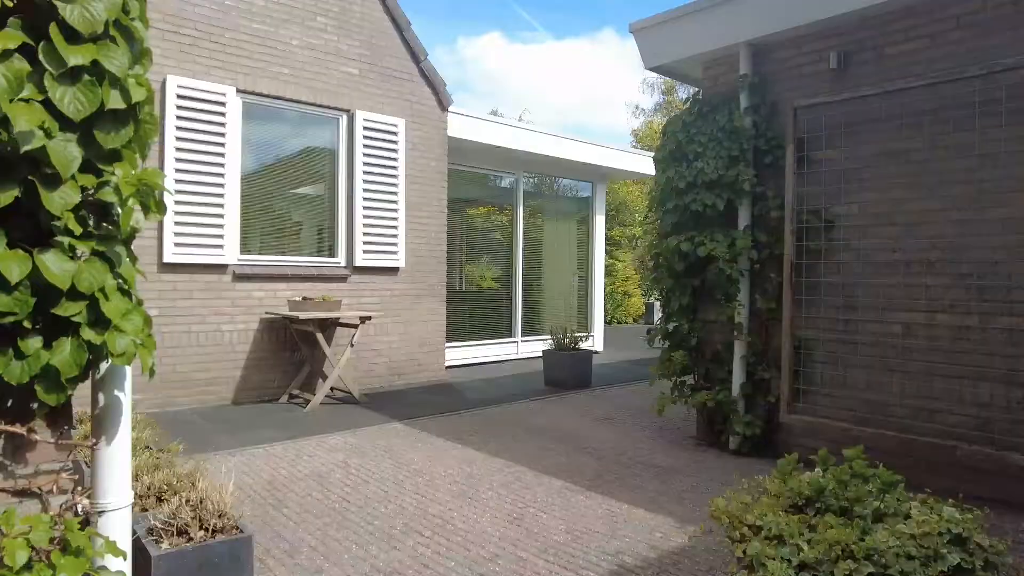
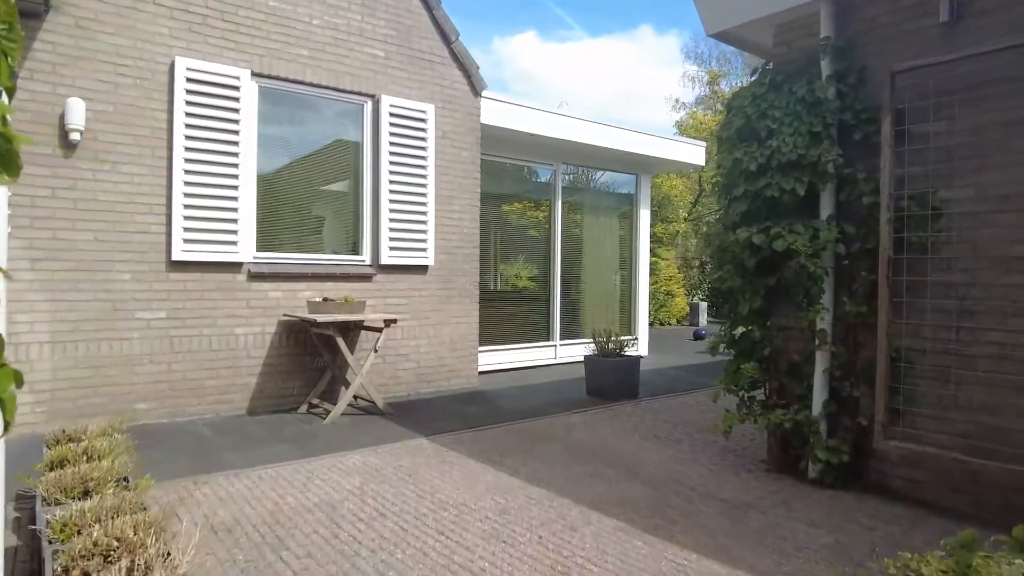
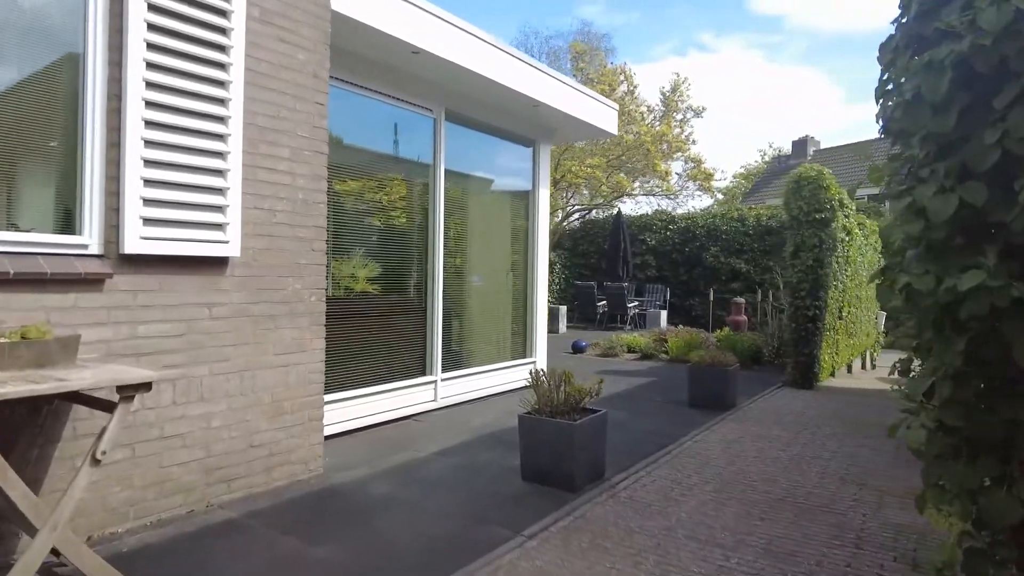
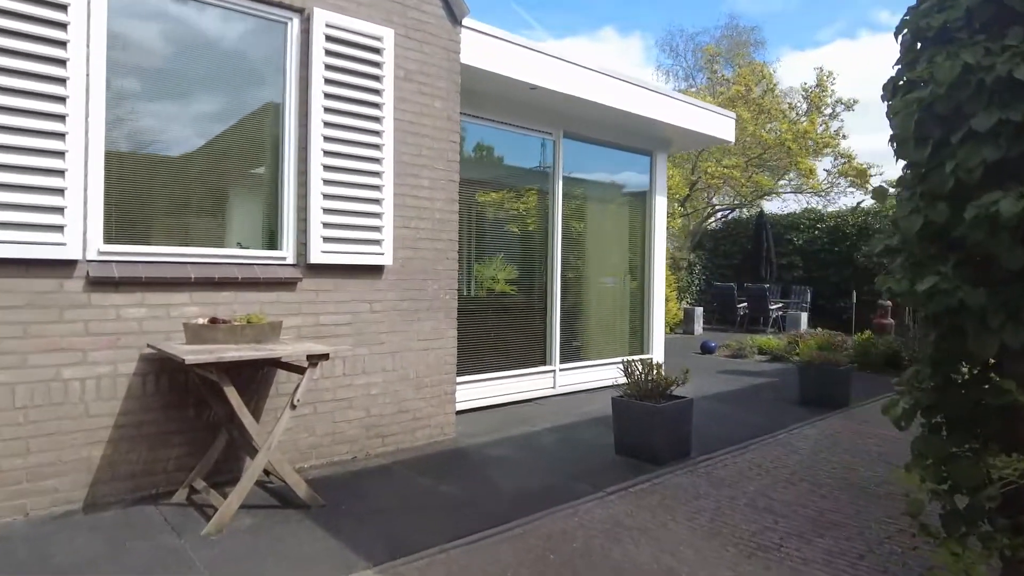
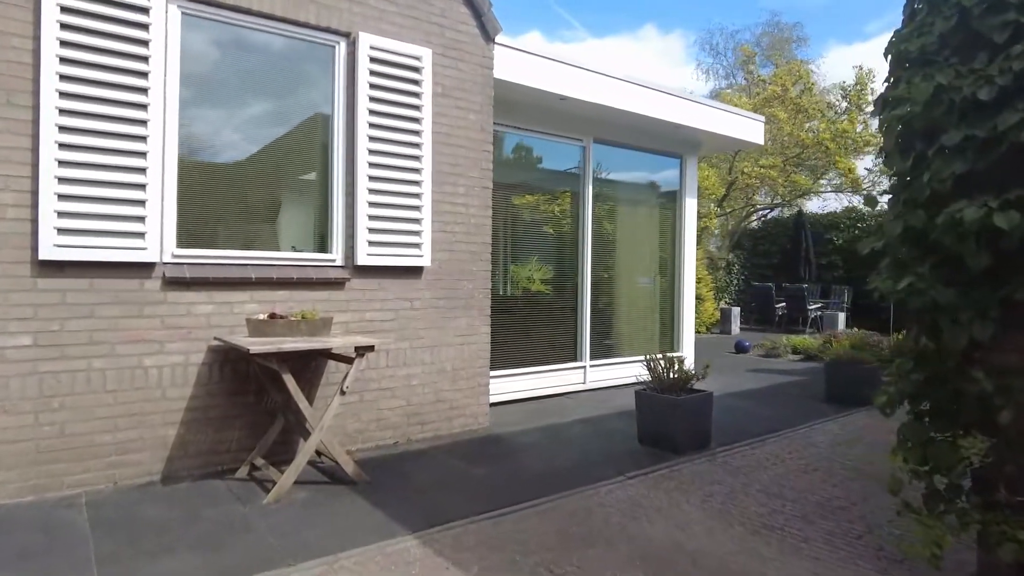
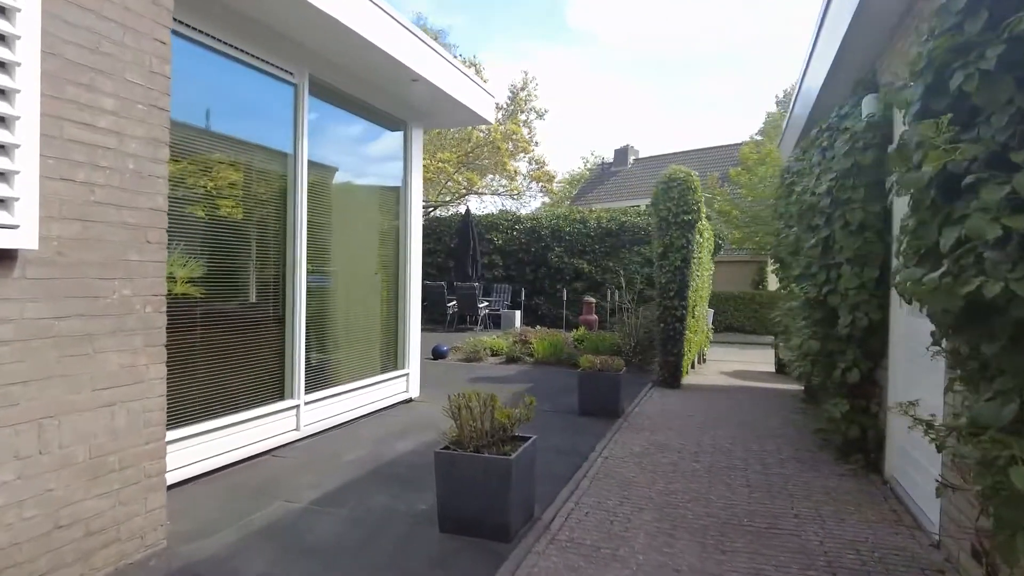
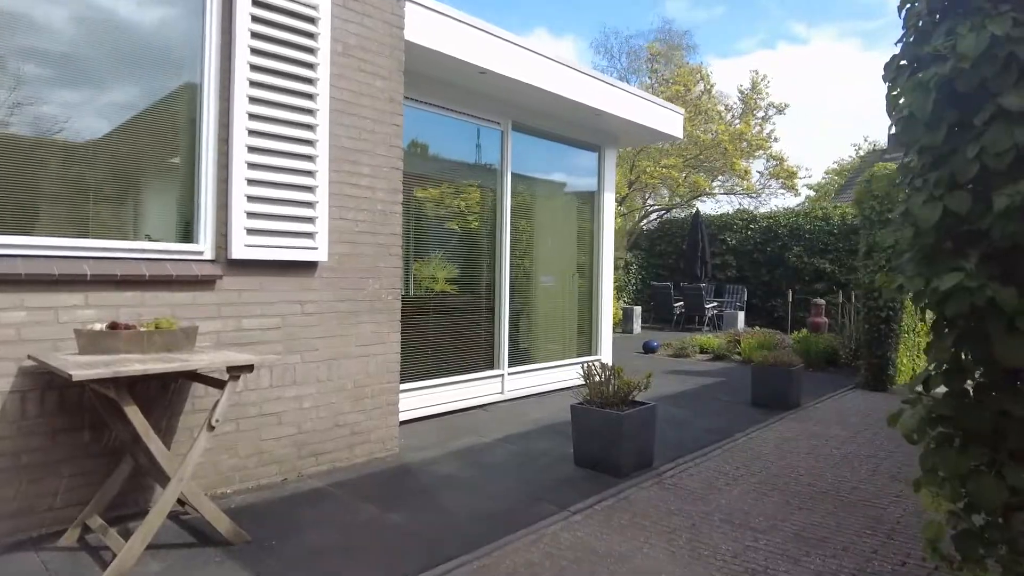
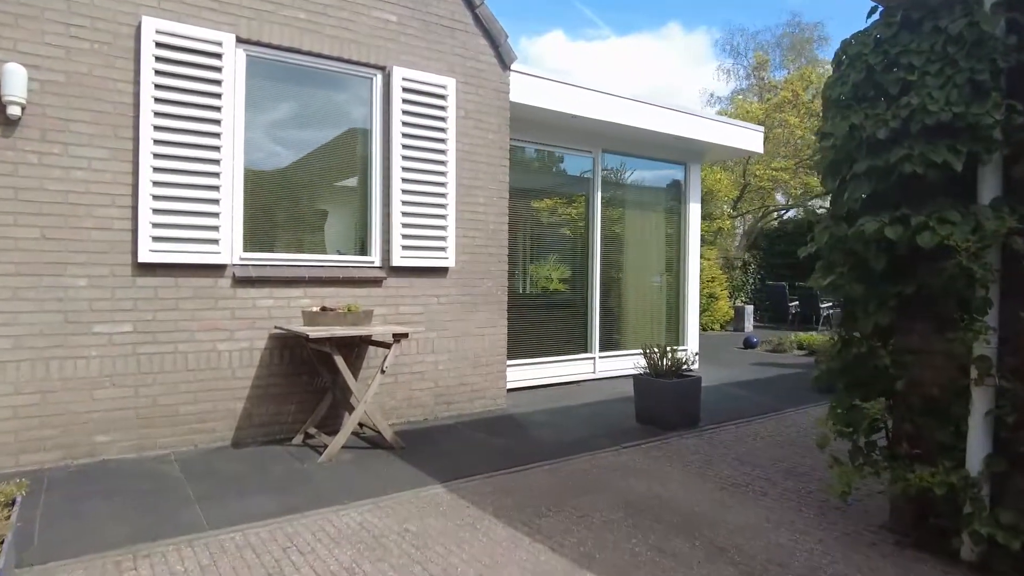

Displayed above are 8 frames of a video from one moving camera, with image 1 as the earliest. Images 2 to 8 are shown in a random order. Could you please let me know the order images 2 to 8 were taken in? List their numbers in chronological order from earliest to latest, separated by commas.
2, 8, 5, 4, 7, 3, 6
